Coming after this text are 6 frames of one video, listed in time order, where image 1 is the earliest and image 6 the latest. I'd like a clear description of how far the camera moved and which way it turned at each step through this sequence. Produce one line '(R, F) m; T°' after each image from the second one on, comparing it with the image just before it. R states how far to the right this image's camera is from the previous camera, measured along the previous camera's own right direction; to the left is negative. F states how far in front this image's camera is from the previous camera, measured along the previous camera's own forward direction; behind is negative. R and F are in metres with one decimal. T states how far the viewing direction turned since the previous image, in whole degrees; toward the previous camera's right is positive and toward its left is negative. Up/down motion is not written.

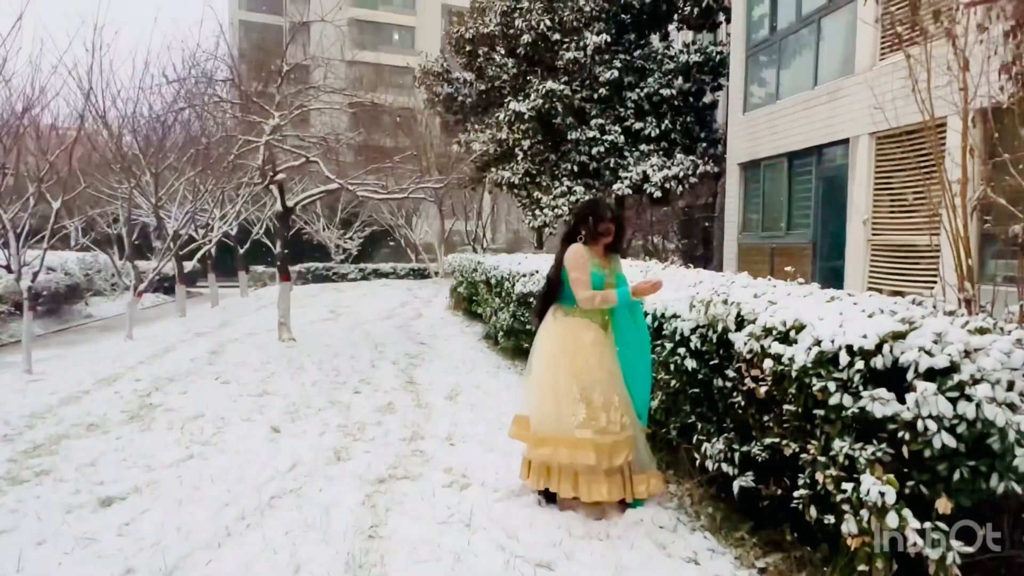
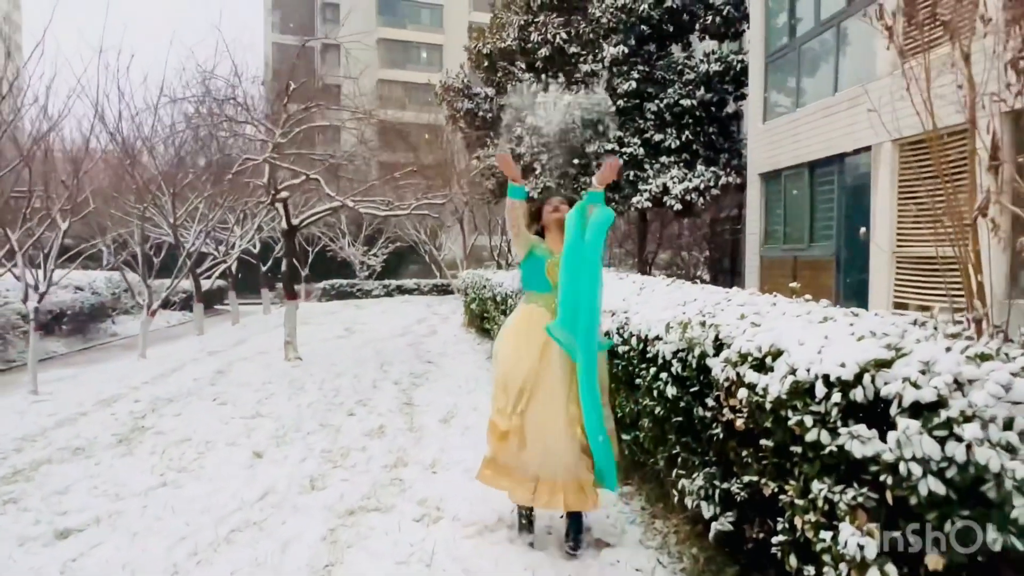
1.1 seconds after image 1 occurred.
(+0.3, +0.2) m; -3°
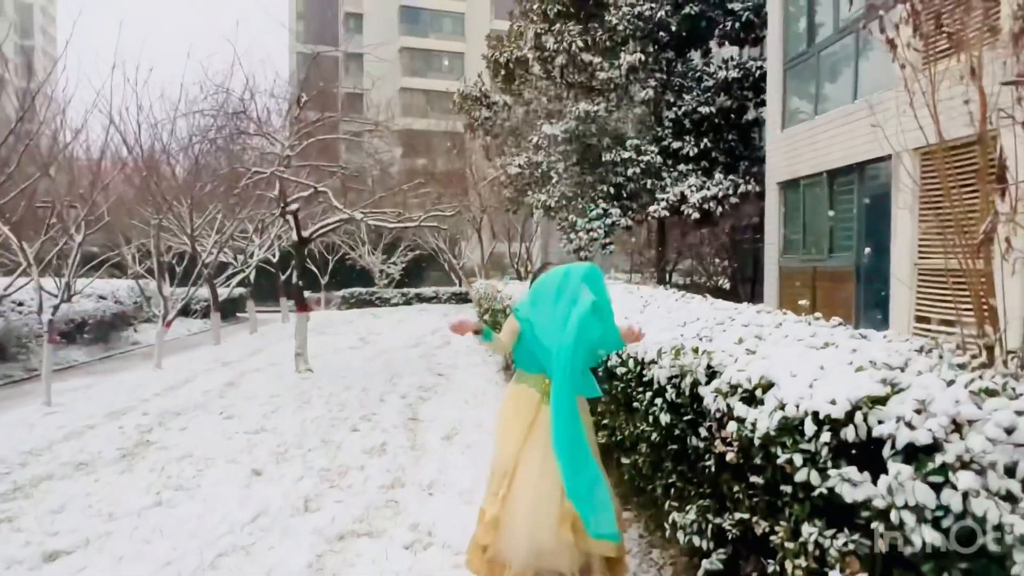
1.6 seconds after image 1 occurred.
(+0.2, +0.1) m; -2°
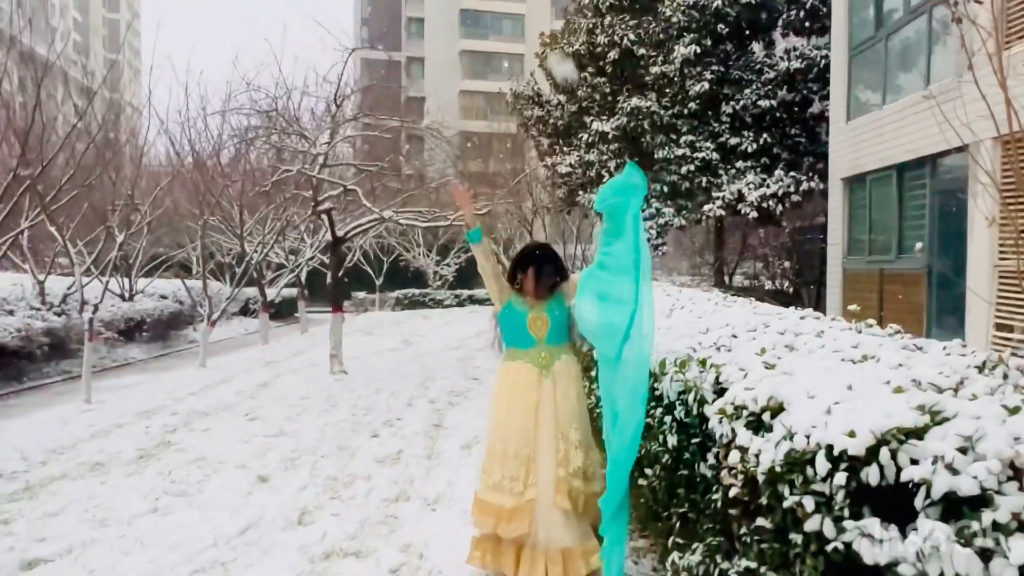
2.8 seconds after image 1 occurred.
(+0.3, +0.4) m; -5°
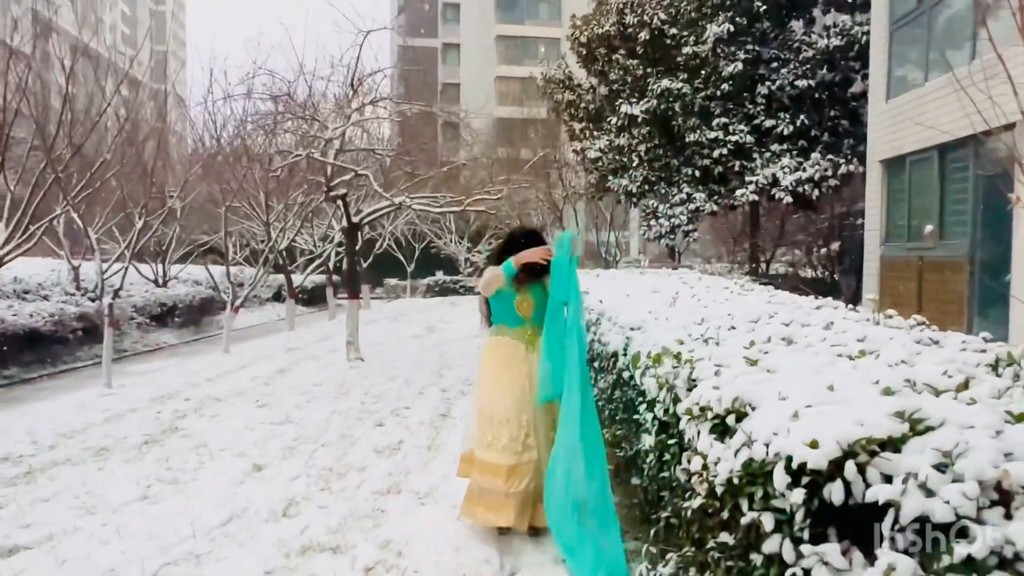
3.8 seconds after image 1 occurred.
(+0.3, +0.2) m; -3°
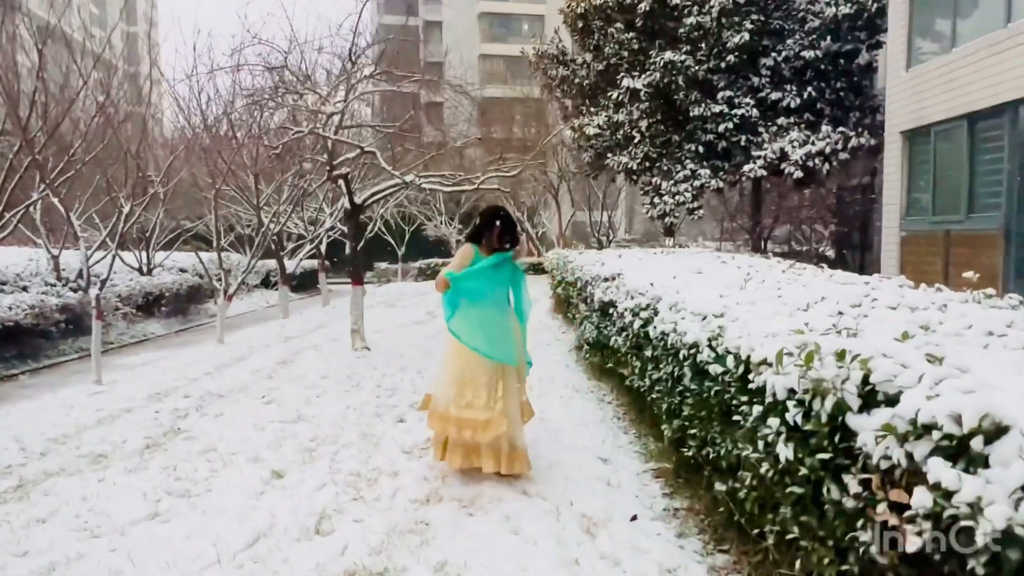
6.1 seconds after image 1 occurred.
(-0.4, +0.4) m; +1°
